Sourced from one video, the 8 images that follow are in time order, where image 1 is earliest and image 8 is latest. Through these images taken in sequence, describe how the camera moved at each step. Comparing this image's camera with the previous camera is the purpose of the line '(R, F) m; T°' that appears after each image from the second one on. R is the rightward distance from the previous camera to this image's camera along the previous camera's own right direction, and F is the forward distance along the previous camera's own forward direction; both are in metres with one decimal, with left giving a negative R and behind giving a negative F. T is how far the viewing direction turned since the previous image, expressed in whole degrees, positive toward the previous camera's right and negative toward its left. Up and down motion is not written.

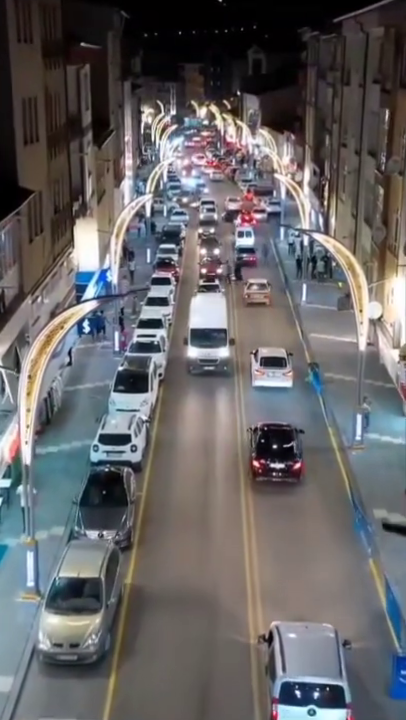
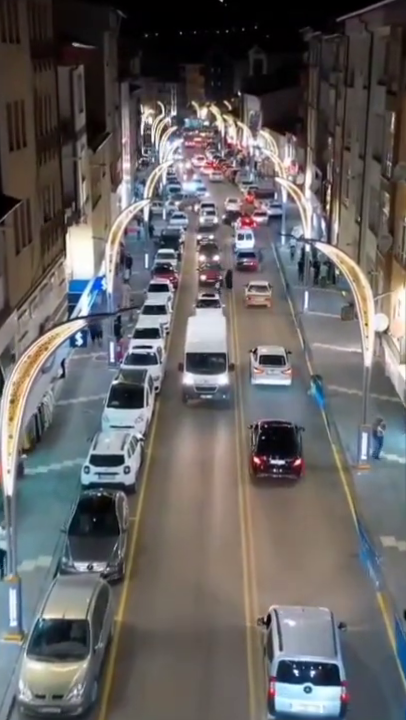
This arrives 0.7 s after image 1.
(+0.1, +1.7) m; 0°
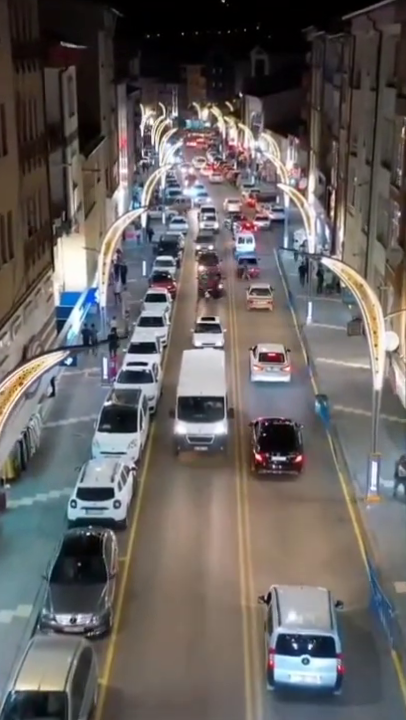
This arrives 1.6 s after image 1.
(+0.2, +2.5) m; 0°
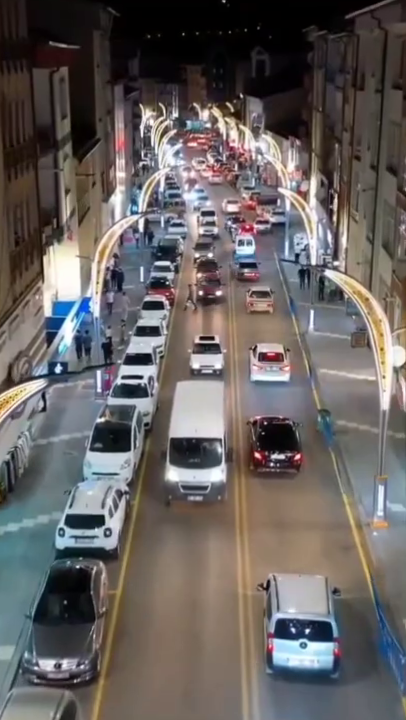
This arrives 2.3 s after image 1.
(+0.1, +1.8) m; 0°
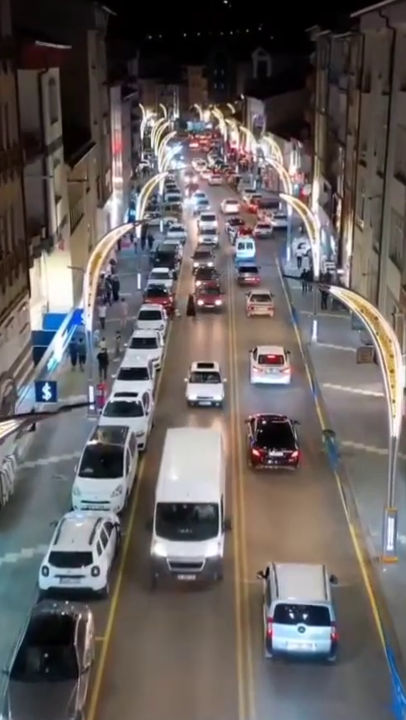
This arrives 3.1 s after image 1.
(+0.1, +2.1) m; 0°
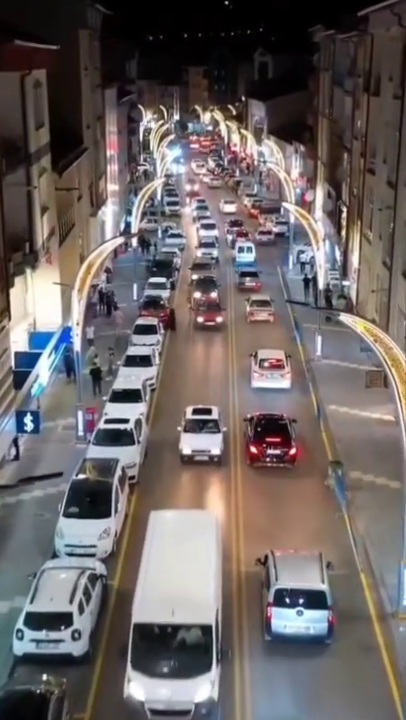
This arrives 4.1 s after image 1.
(+0.1, +2.8) m; 0°
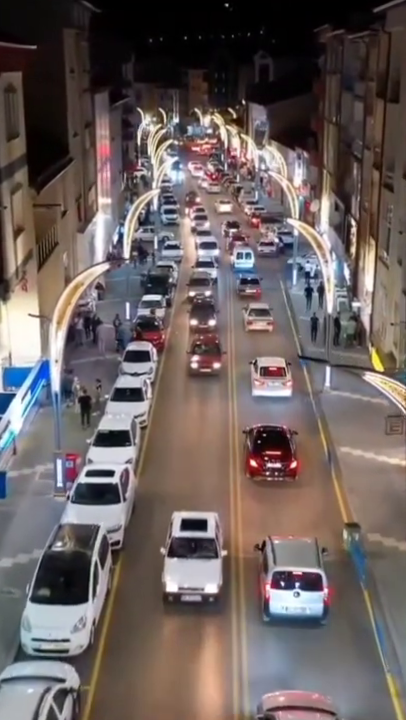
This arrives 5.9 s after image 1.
(+0.1, +4.6) m; 0°
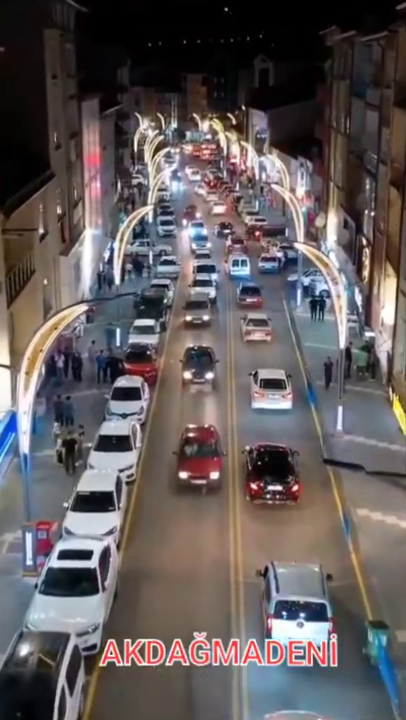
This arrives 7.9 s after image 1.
(+0.1, +5.1) m; 0°
